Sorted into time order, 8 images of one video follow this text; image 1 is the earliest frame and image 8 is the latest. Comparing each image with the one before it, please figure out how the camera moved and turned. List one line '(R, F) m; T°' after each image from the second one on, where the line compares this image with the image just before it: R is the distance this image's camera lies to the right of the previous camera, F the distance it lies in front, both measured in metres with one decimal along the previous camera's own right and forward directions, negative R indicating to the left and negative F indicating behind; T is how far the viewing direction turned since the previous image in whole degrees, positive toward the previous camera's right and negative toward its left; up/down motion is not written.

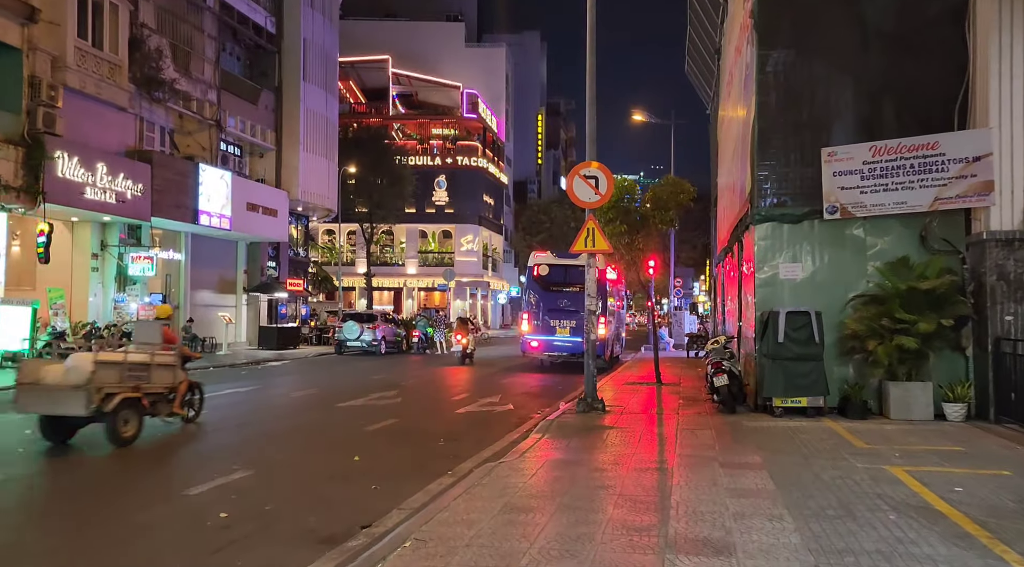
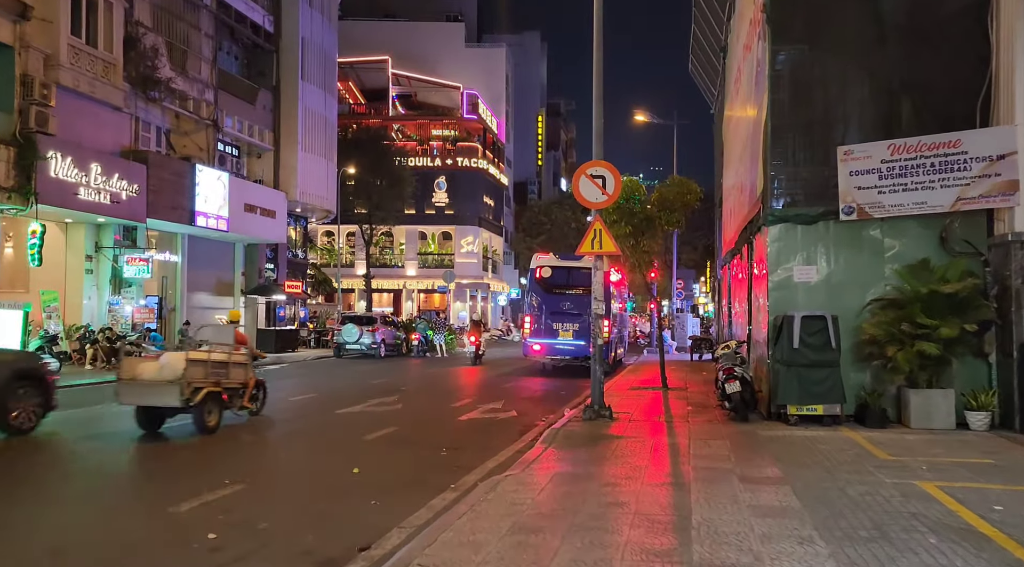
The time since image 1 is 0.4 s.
(-0.1, +0.5) m; 0°
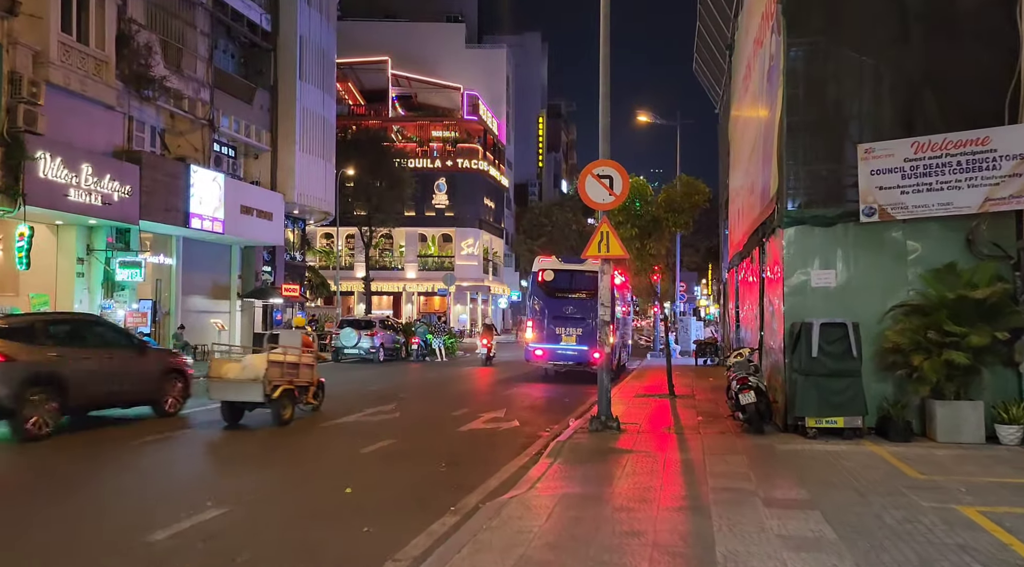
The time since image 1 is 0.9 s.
(0.0, +0.6) m; 0°
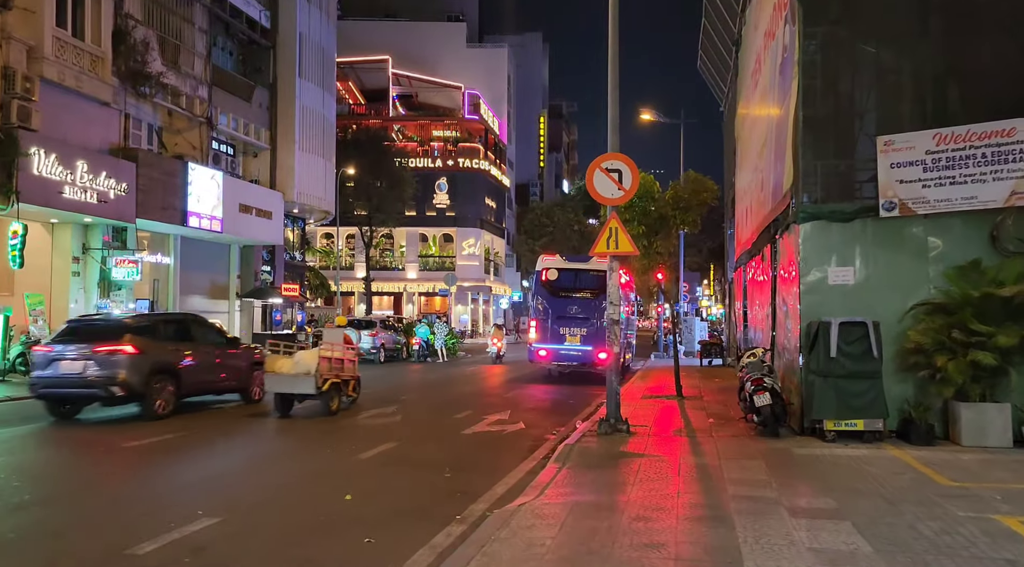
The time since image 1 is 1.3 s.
(-0.1, +0.4) m; 0°
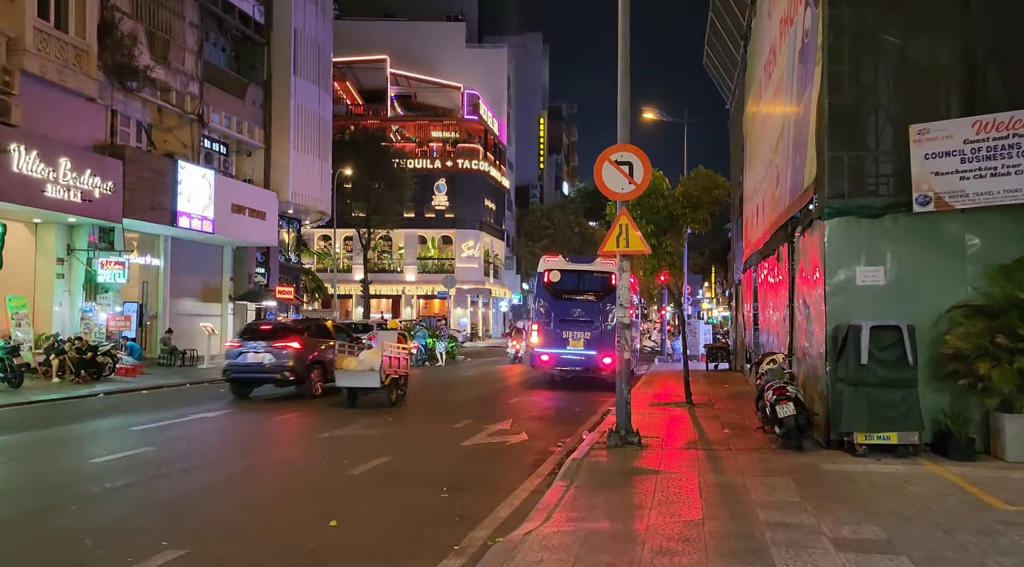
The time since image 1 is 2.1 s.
(0.0, +0.9) m; 0°
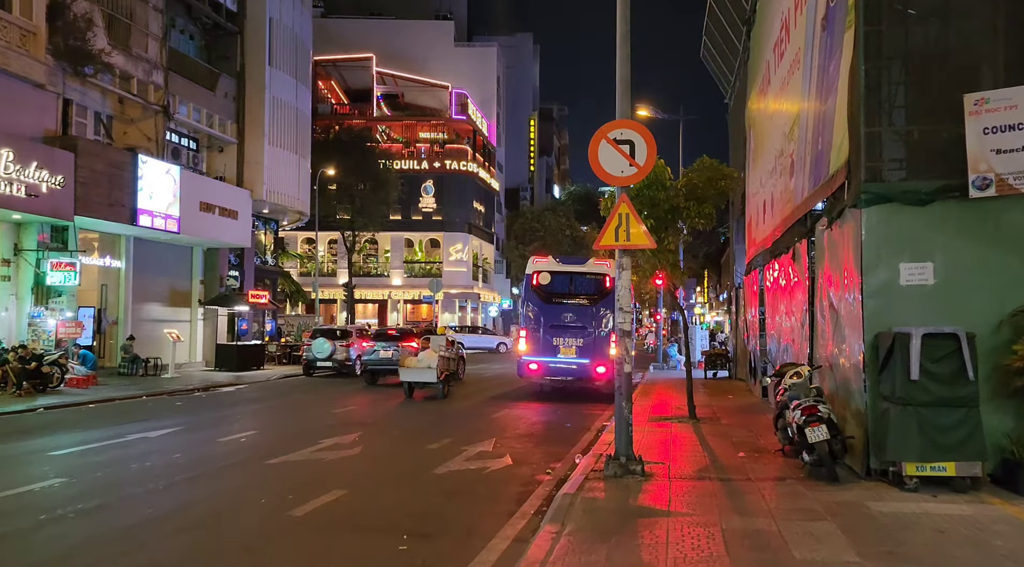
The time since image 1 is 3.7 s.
(+0.1, +1.8) m; +1°
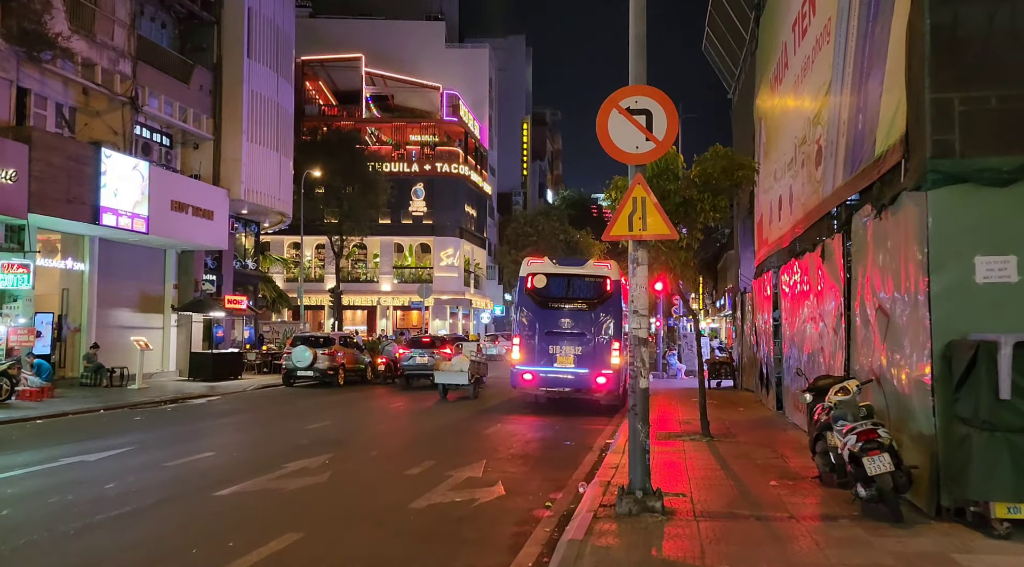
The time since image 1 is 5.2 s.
(0.0, +1.7) m; 0°
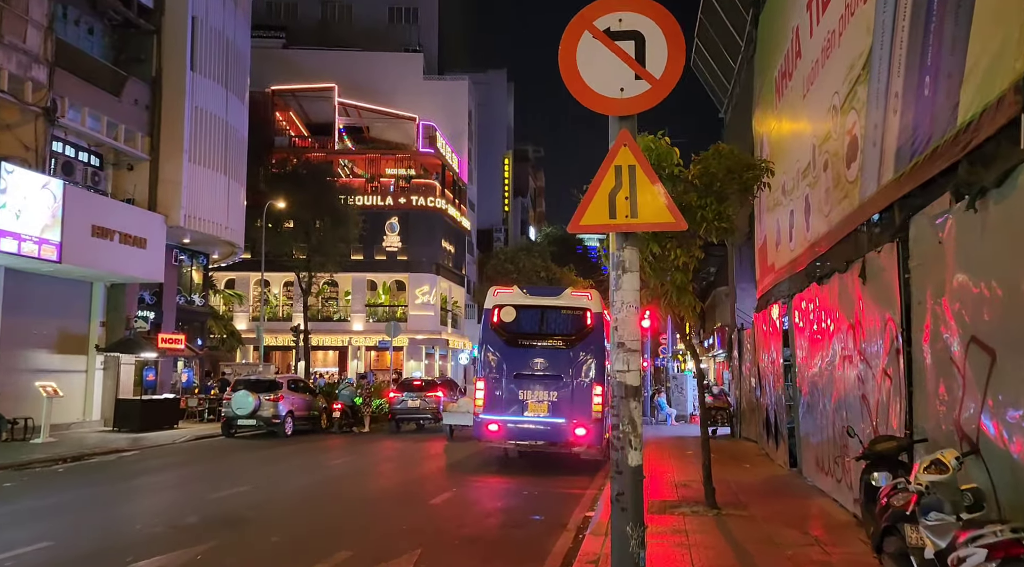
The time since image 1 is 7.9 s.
(+0.4, +3.1) m; +1°
